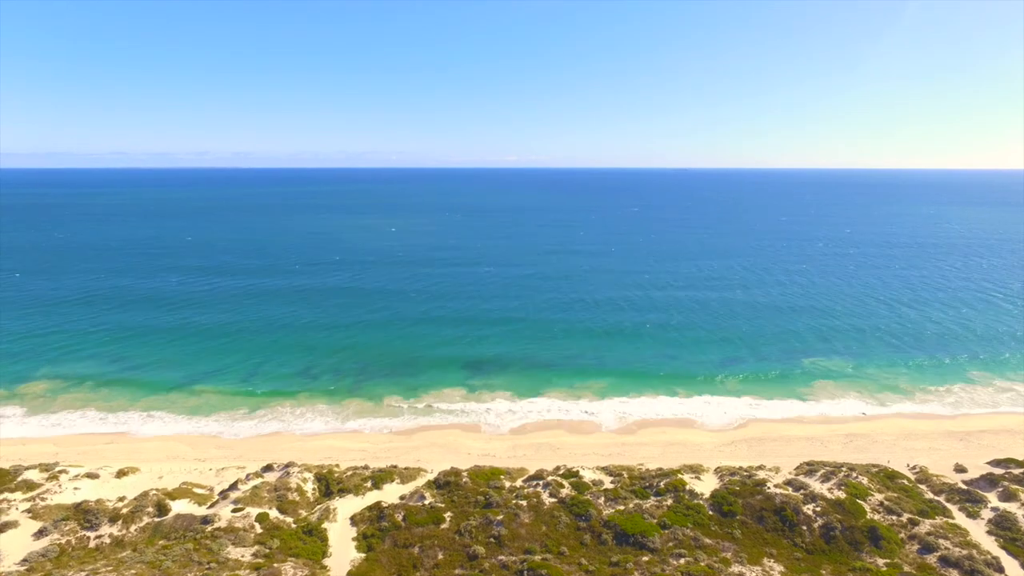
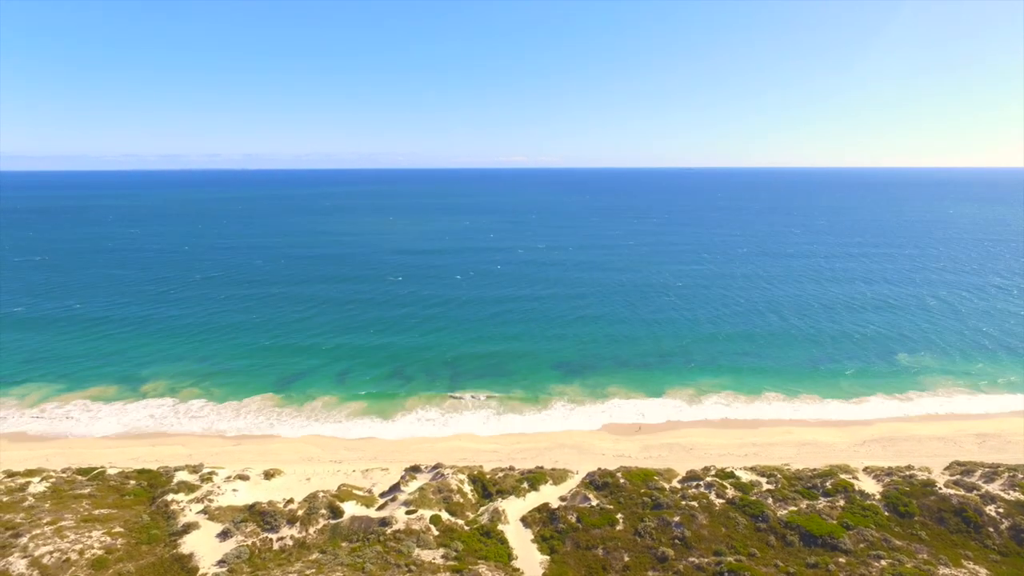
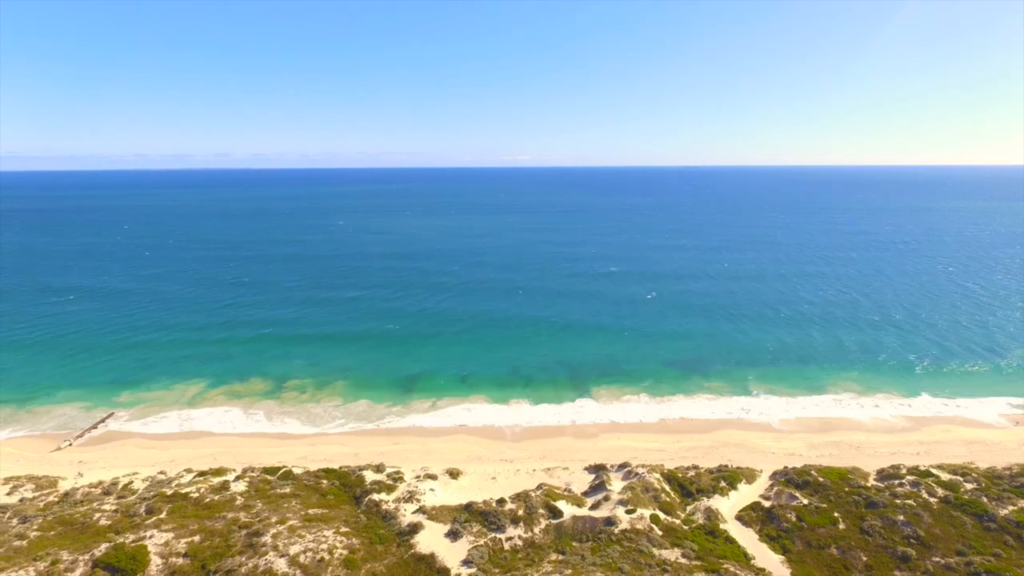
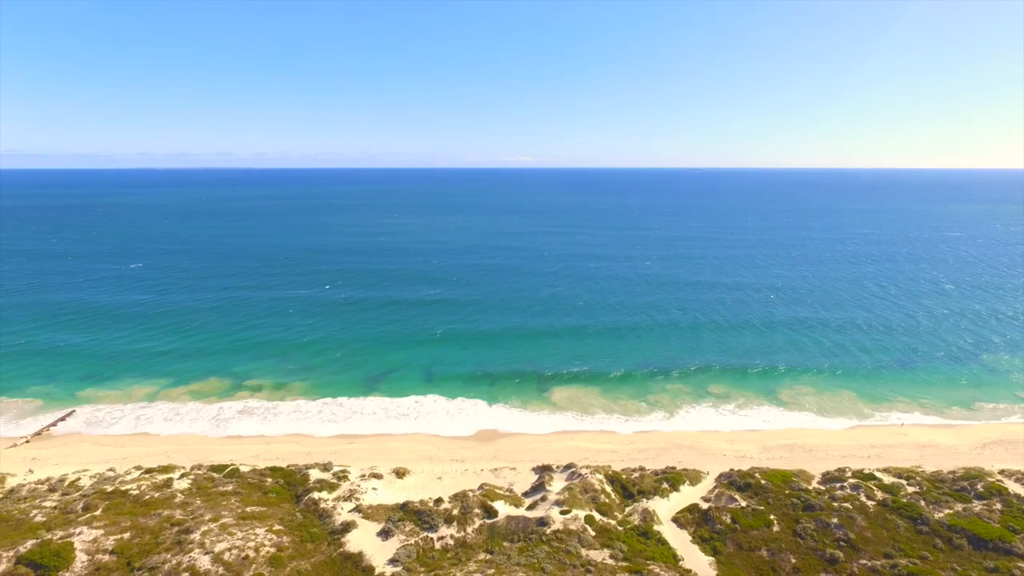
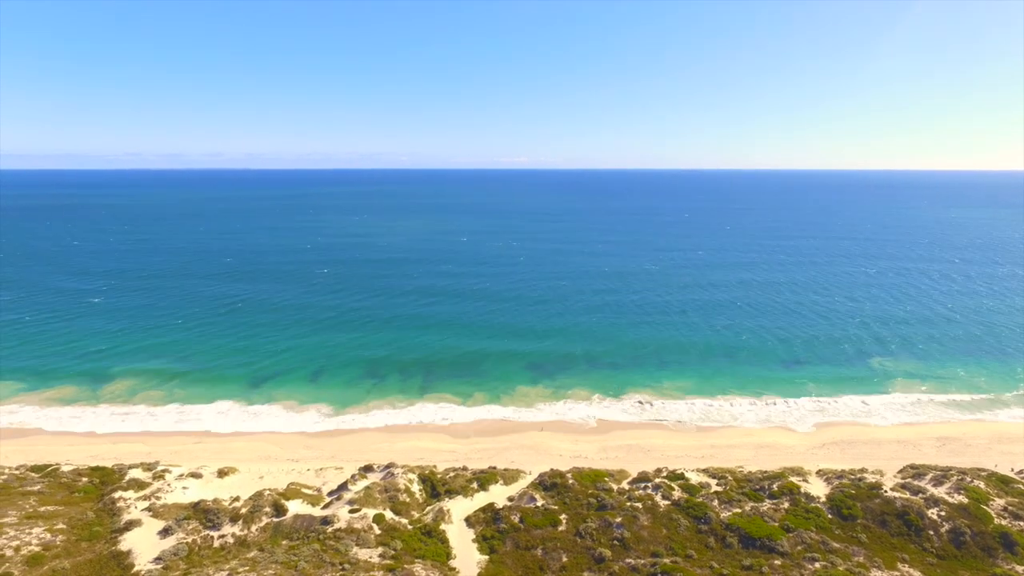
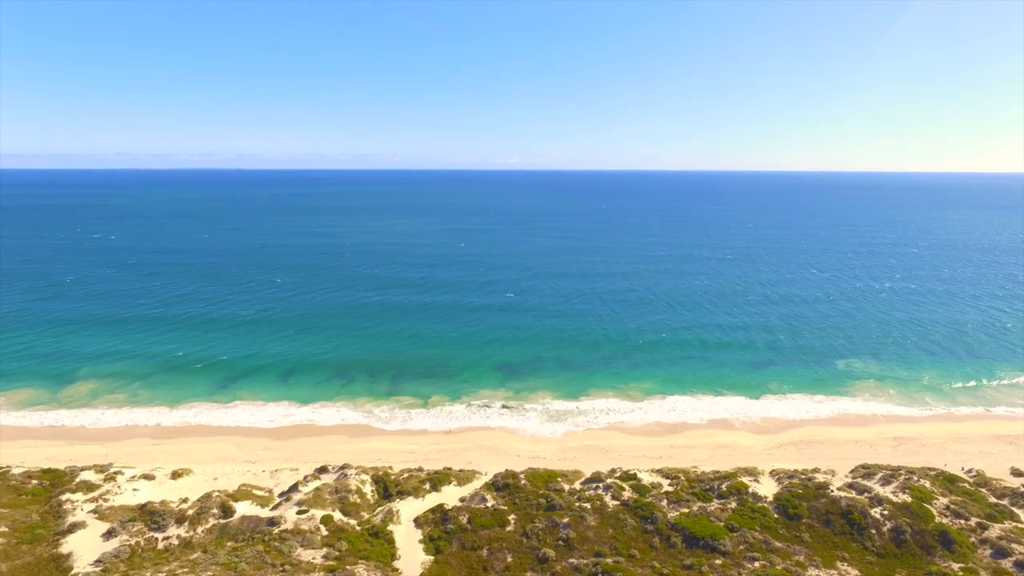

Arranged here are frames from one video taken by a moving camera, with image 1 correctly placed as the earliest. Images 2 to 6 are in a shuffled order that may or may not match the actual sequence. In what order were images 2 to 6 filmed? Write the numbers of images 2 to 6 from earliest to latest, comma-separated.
6, 5, 2, 4, 3
